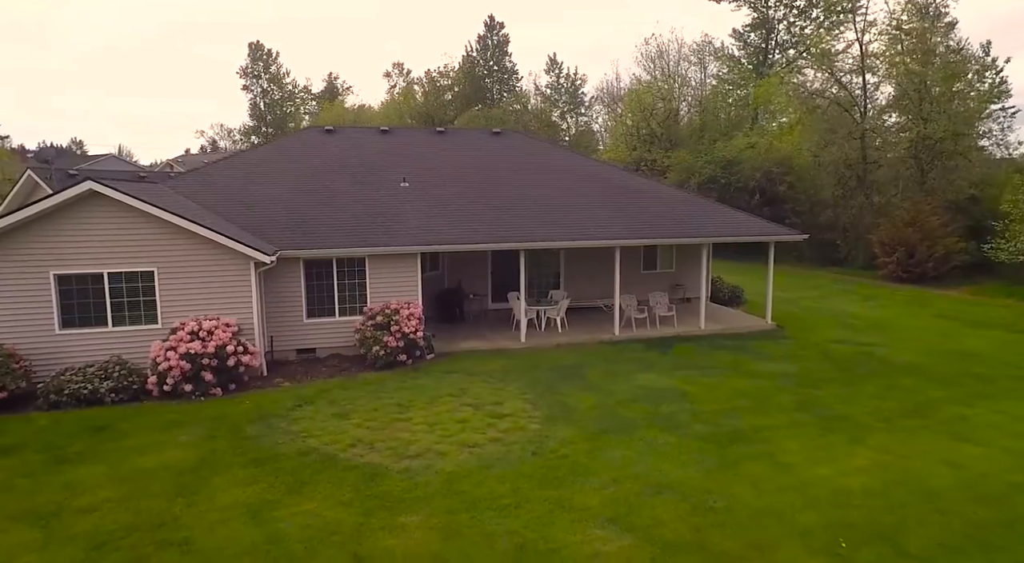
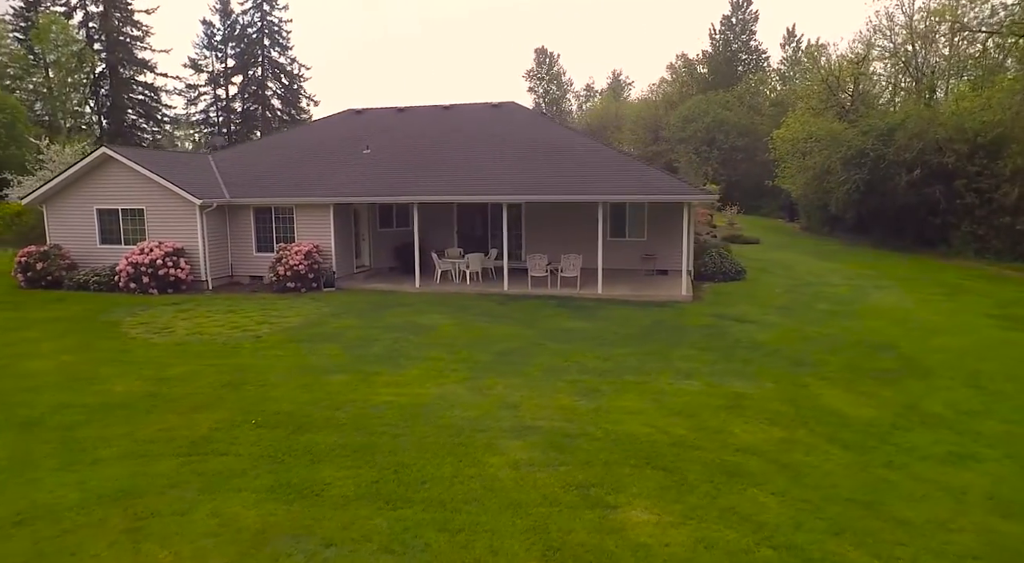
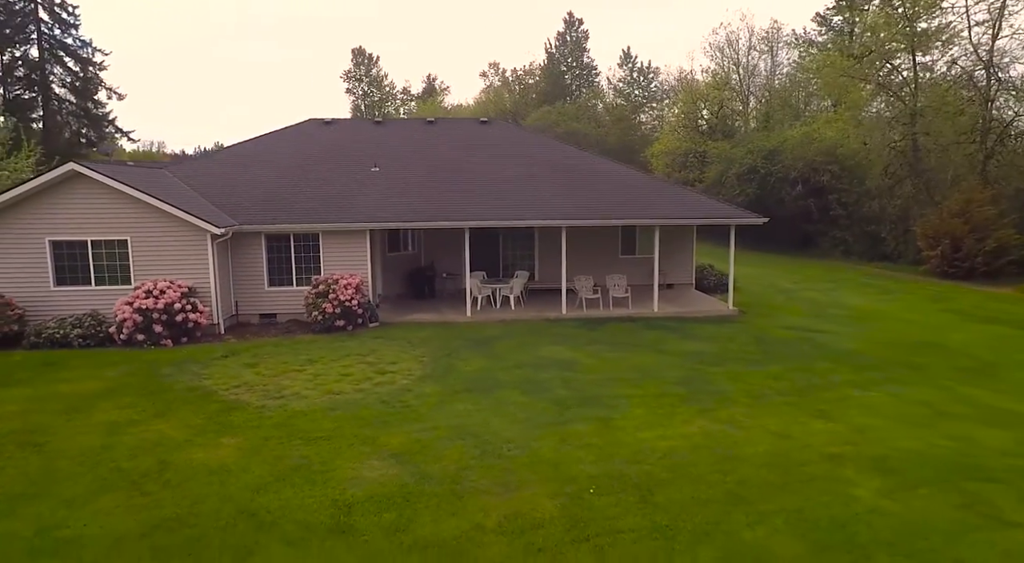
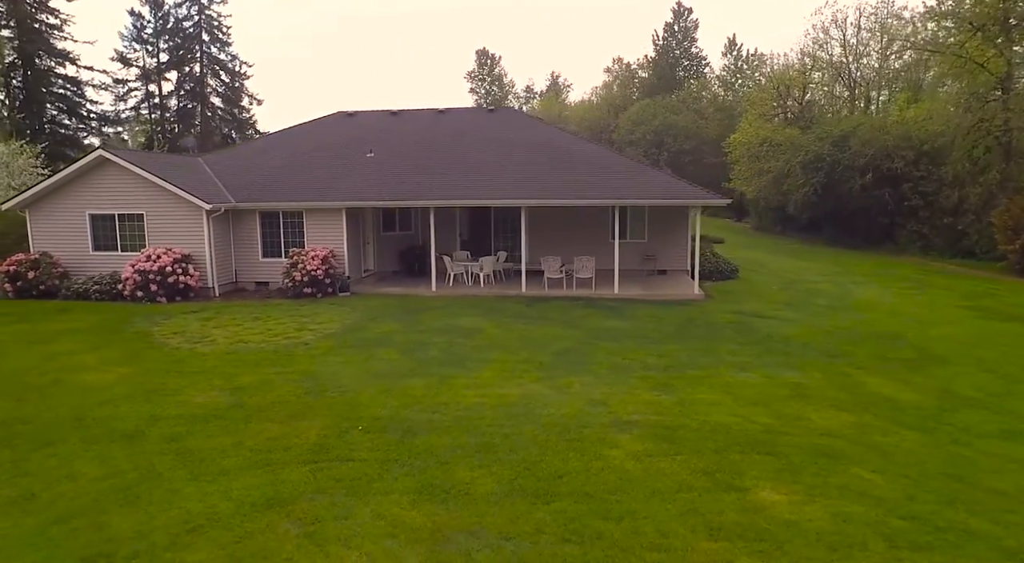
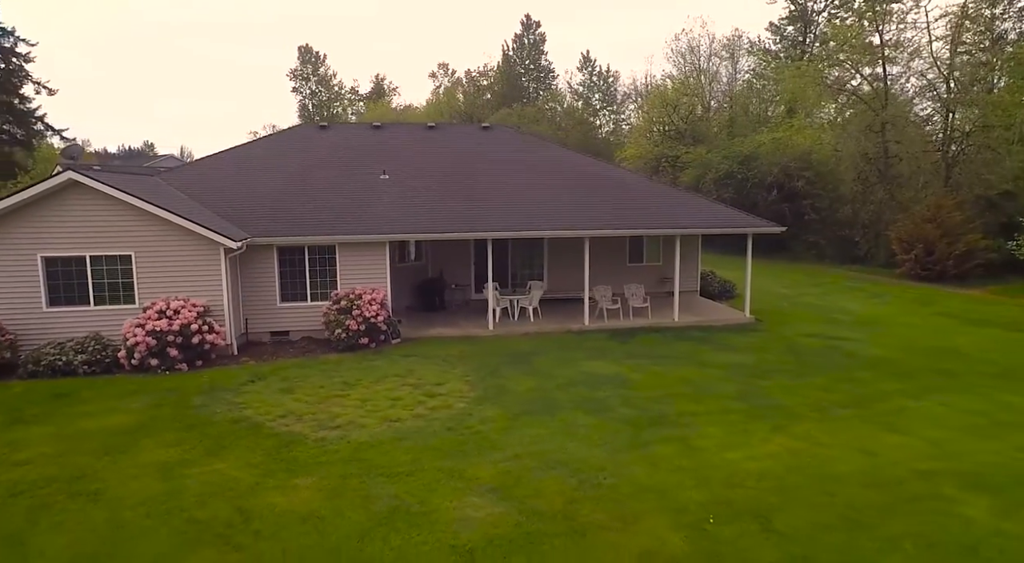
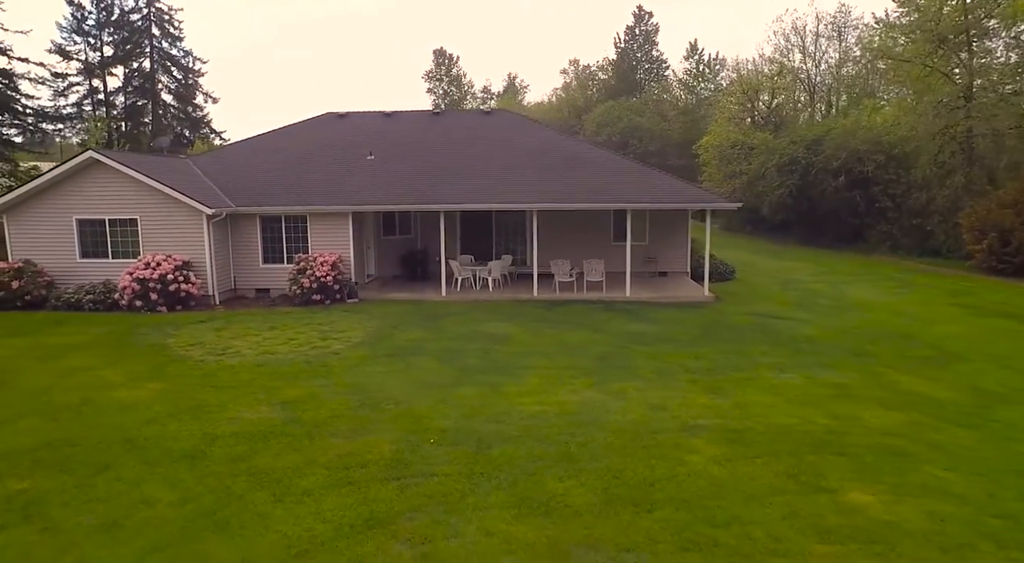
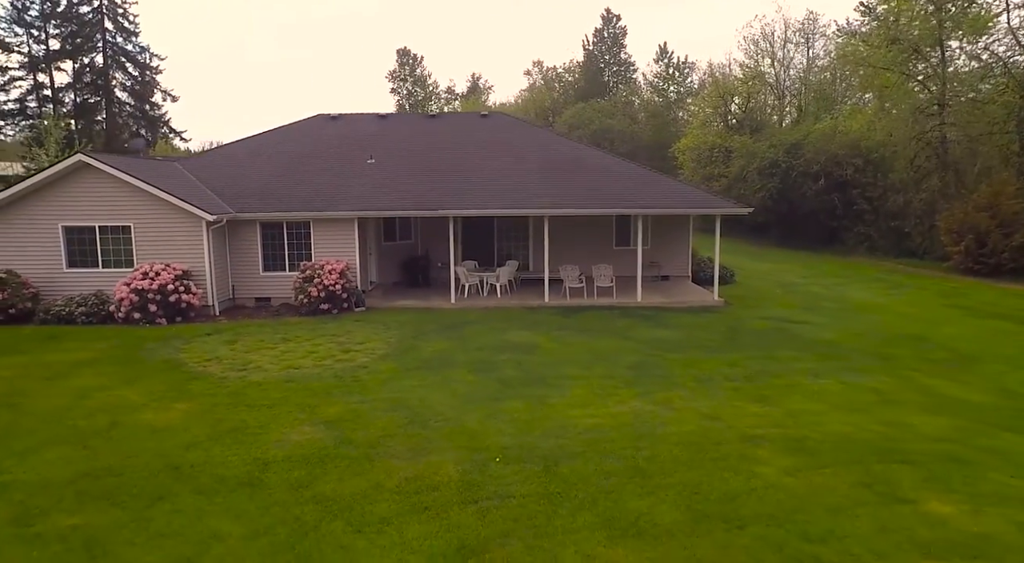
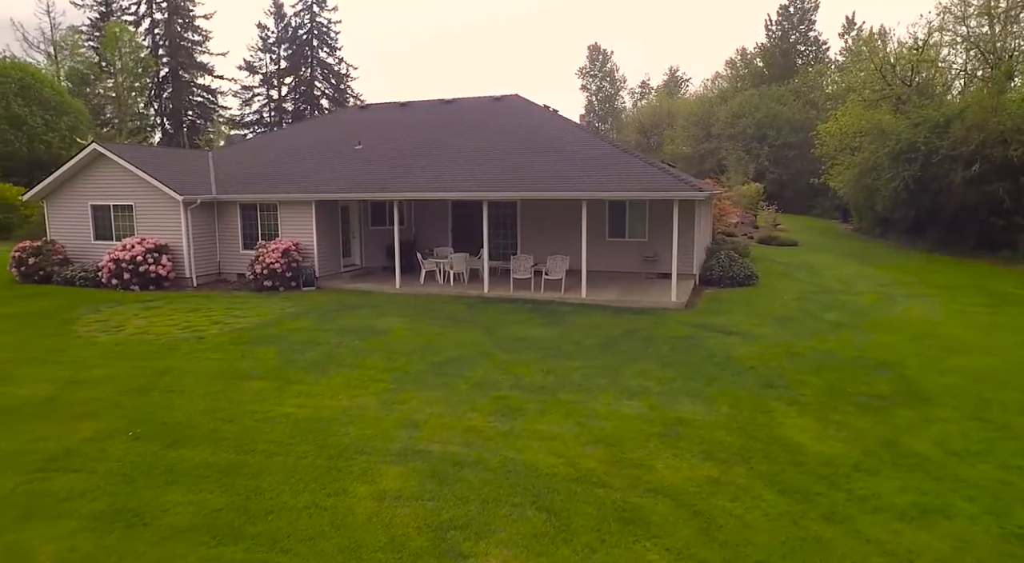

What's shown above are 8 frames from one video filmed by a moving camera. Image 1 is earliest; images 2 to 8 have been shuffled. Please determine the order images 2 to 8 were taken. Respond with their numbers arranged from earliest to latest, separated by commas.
5, 3, 7, 6, 4, 2, 8
